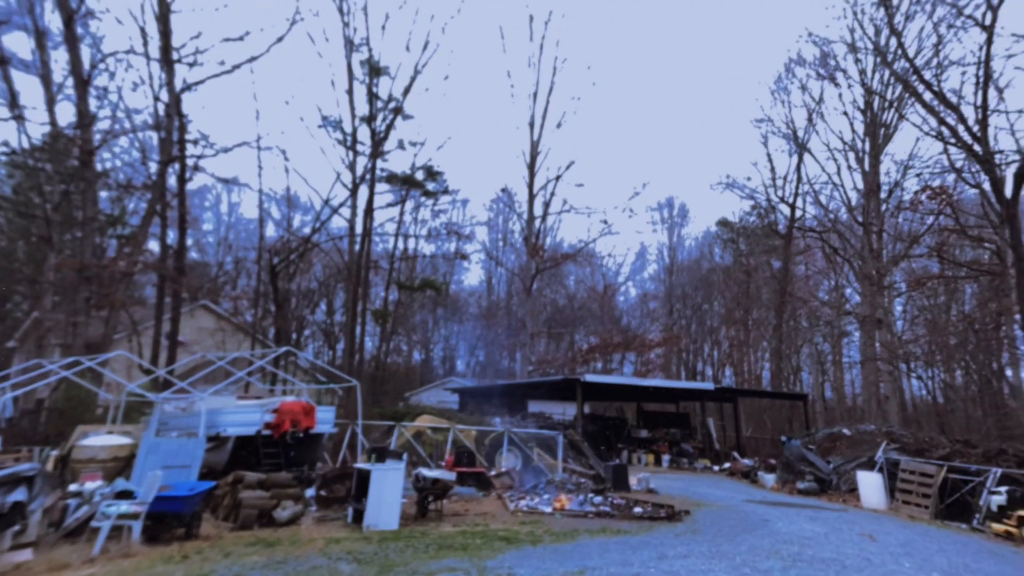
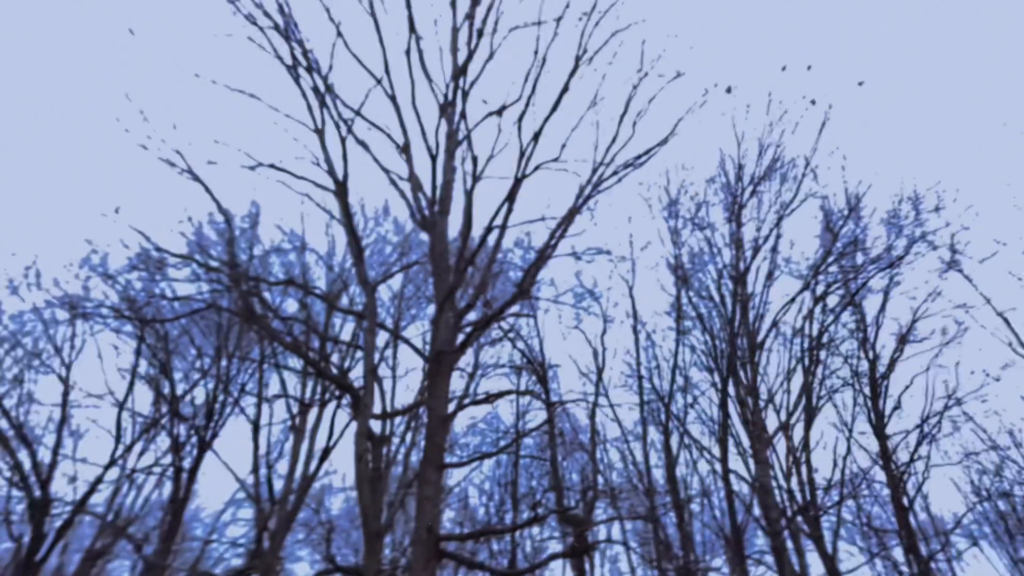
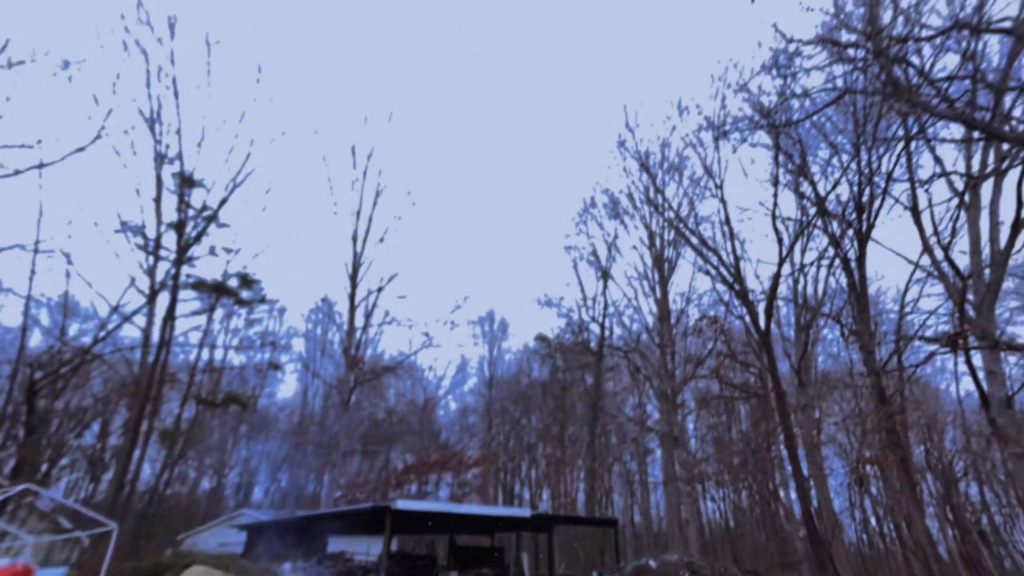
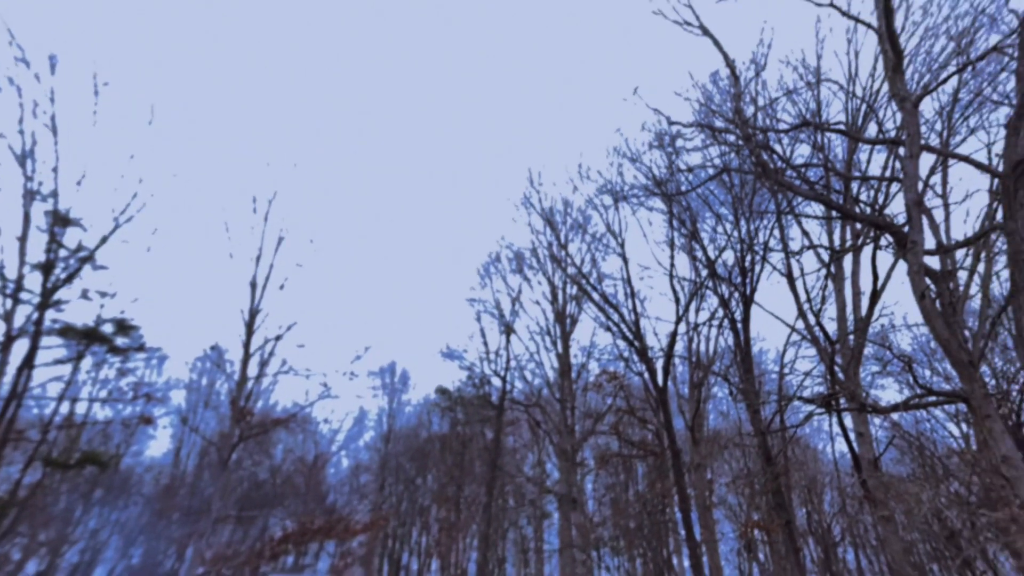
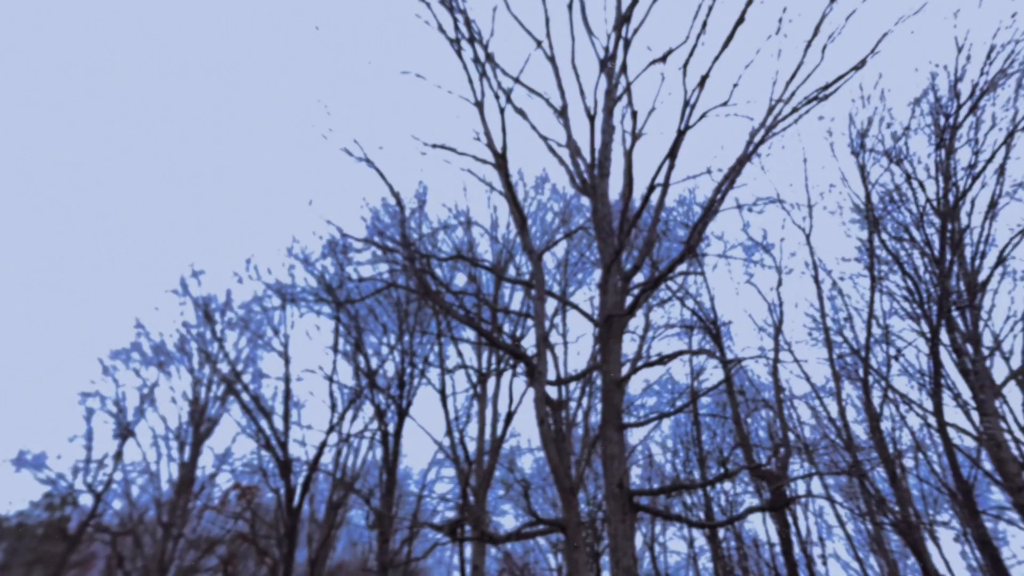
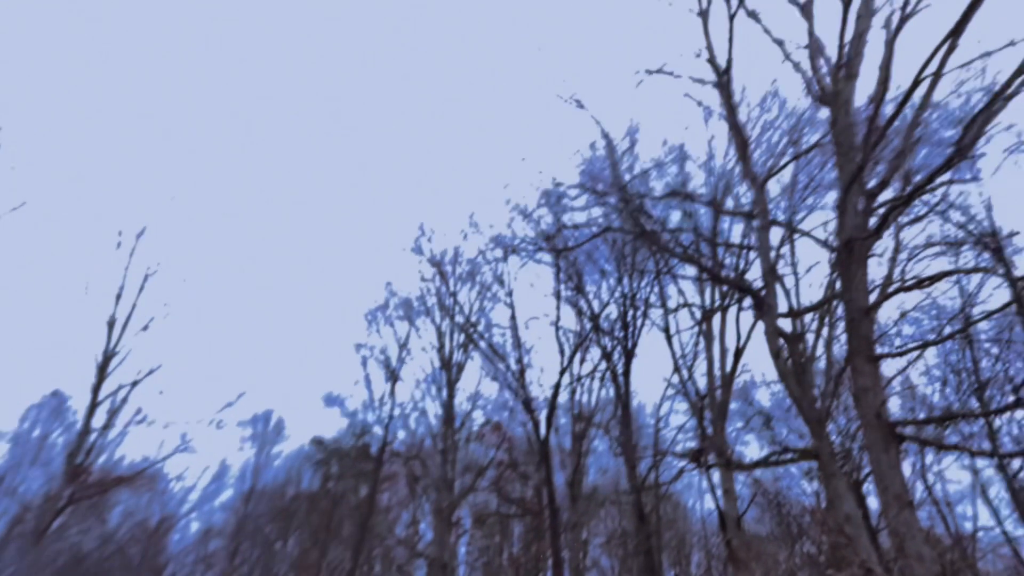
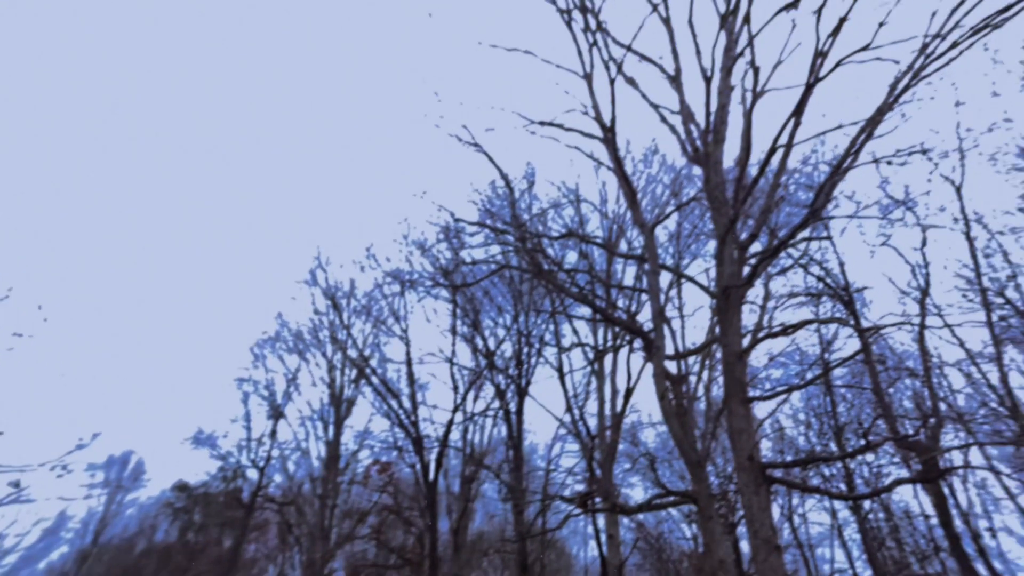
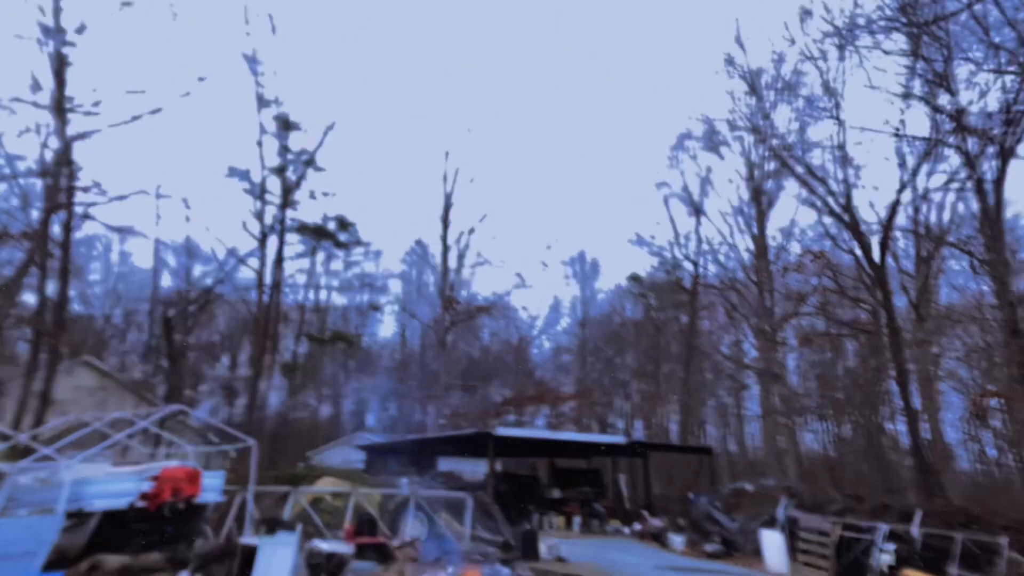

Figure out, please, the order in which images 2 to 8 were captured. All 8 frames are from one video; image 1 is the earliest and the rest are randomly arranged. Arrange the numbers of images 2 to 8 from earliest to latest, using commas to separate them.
8, 3, 4, 6, 7, 5, 2
